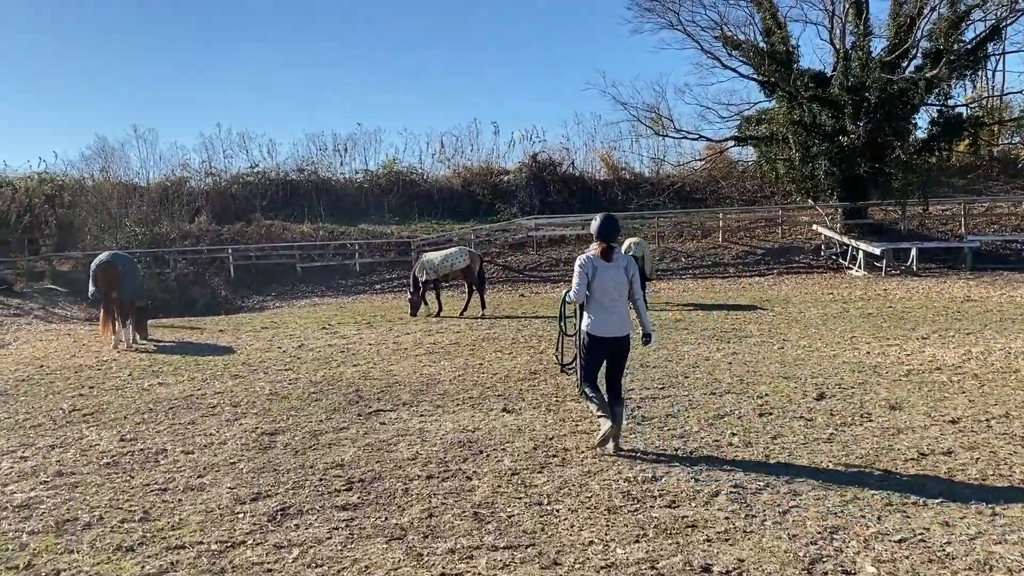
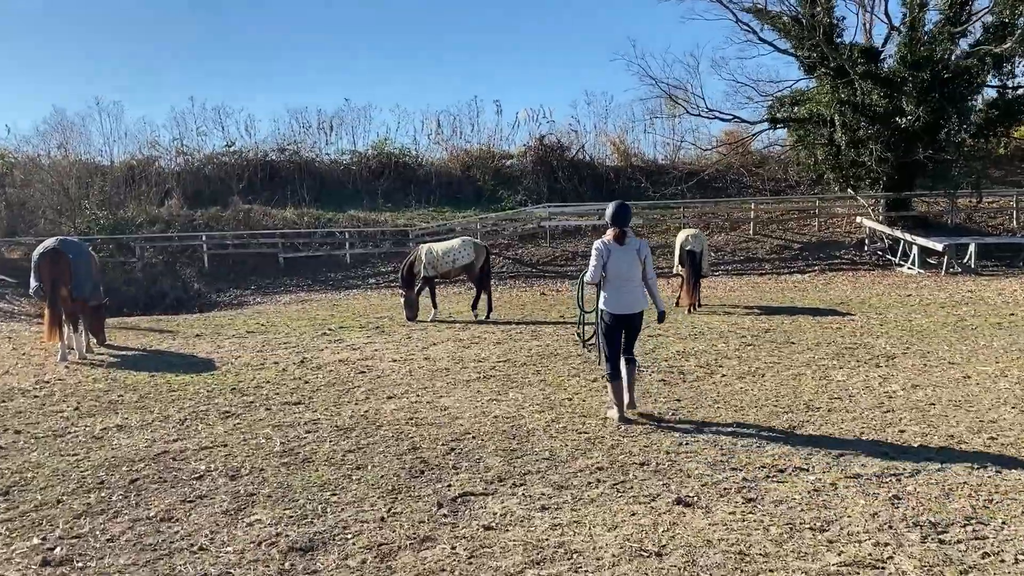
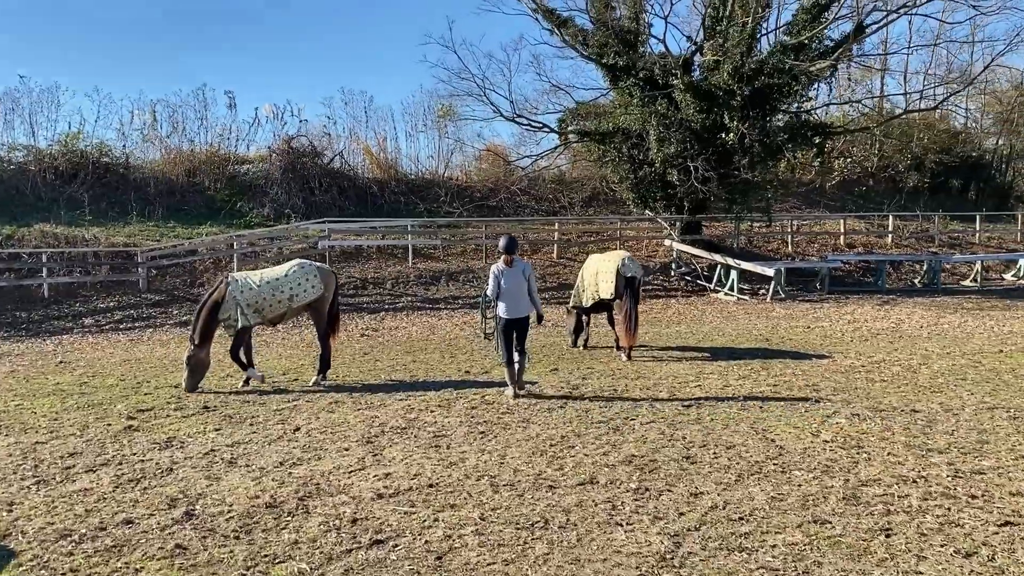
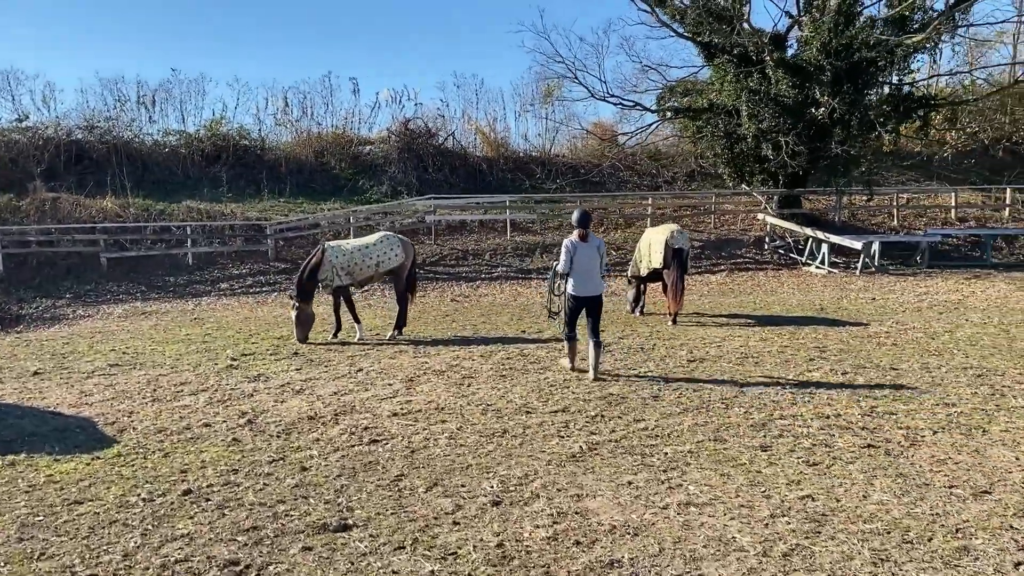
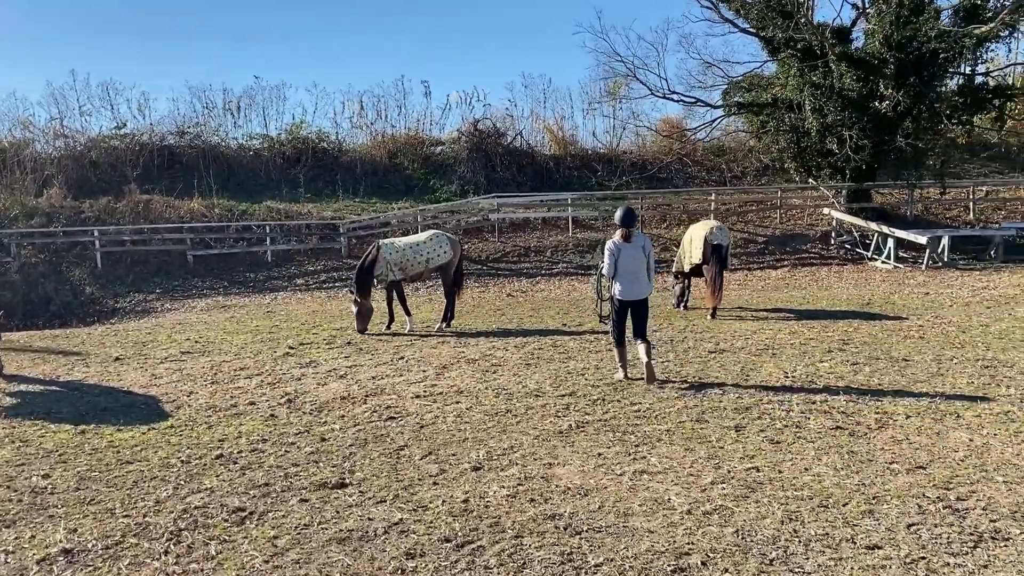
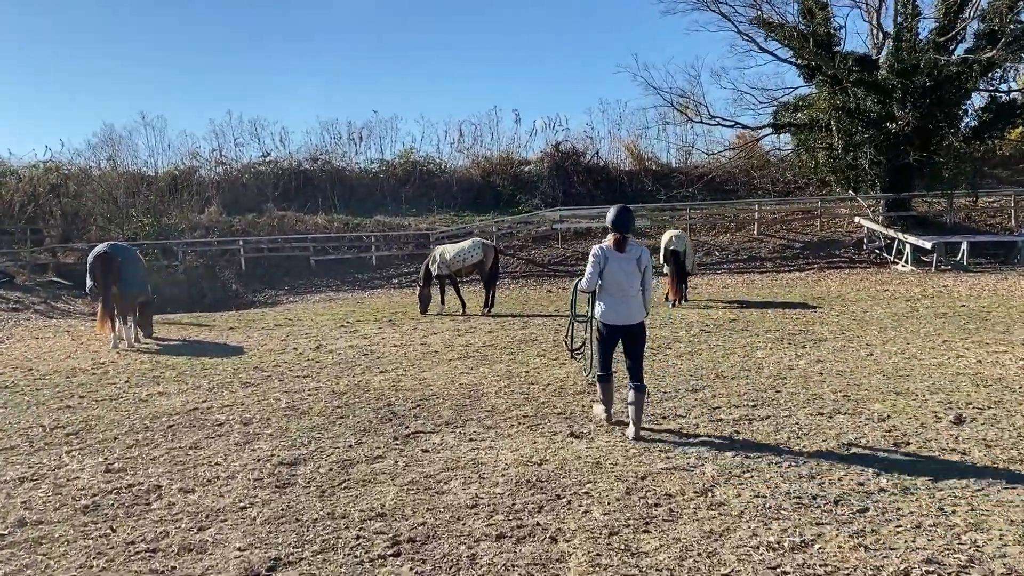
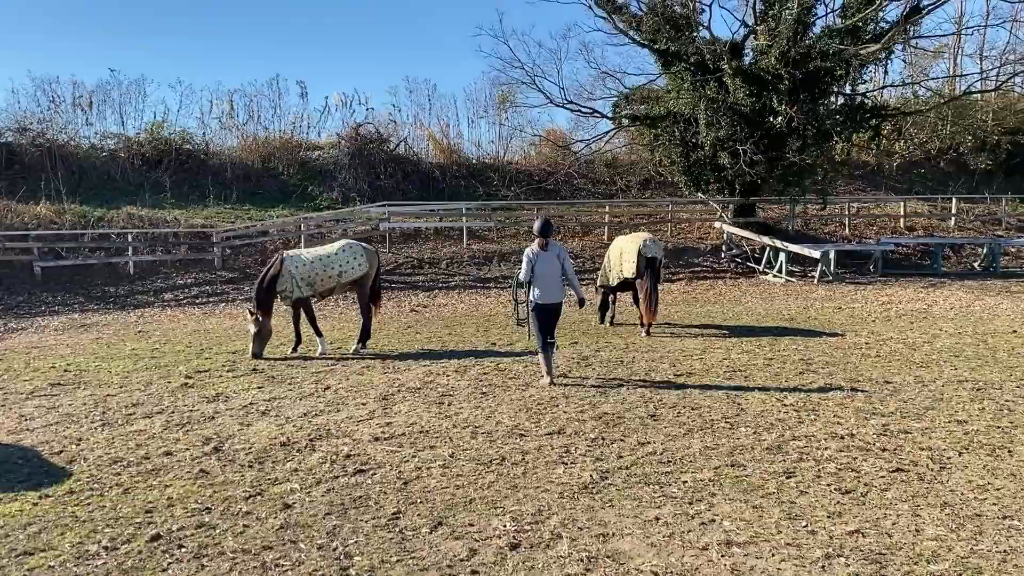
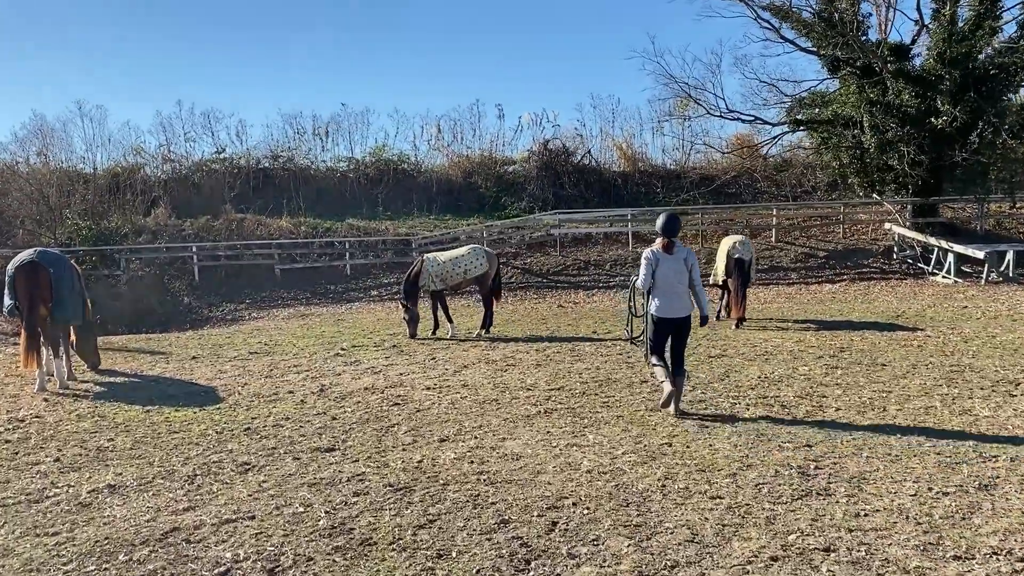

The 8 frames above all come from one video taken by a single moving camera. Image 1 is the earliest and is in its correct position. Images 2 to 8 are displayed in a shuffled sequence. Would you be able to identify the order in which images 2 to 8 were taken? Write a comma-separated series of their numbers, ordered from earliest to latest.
6, 2, 8, 5, 4, 7, 3
